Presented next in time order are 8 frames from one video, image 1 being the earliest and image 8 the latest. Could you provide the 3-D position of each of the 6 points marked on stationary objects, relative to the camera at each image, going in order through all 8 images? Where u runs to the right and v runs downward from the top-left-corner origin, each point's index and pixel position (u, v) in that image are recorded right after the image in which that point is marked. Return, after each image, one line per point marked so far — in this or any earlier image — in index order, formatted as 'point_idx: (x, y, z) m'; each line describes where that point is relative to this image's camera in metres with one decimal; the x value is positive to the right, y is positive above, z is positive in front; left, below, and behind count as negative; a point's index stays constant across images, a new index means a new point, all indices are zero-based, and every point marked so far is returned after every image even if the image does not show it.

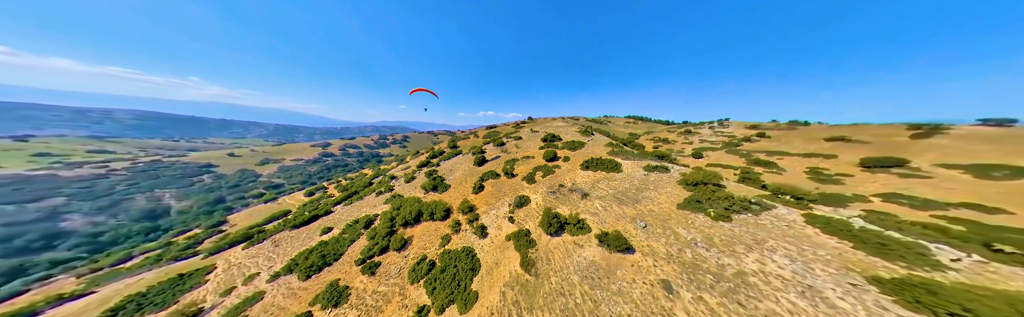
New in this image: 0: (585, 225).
0: (+8.3, -7.6, +15.6) m
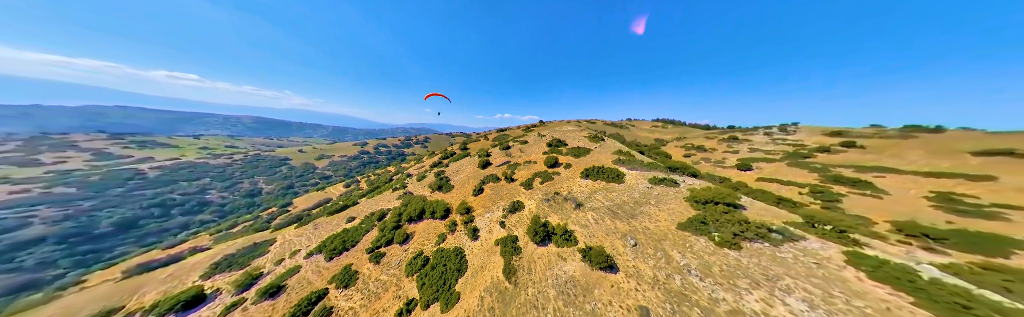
0: (+6.6, -8.6, +15.0) m
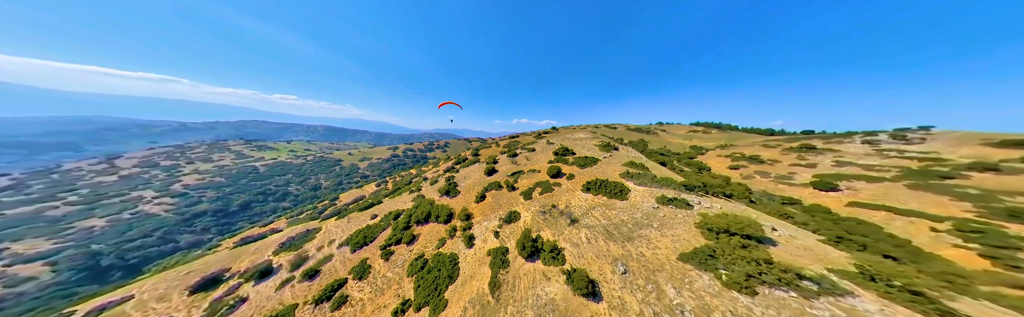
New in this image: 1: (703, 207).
0: (+5.0, -10.2, +14.4) m
1: (+22.0, -5.7, +15.6) m
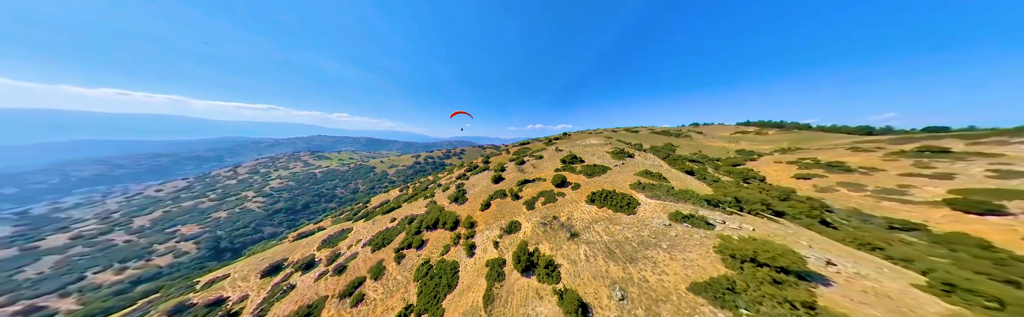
0: (+4.3, -11.5, +13.7) m
1: (+21.2, -6.9, +13.3) m
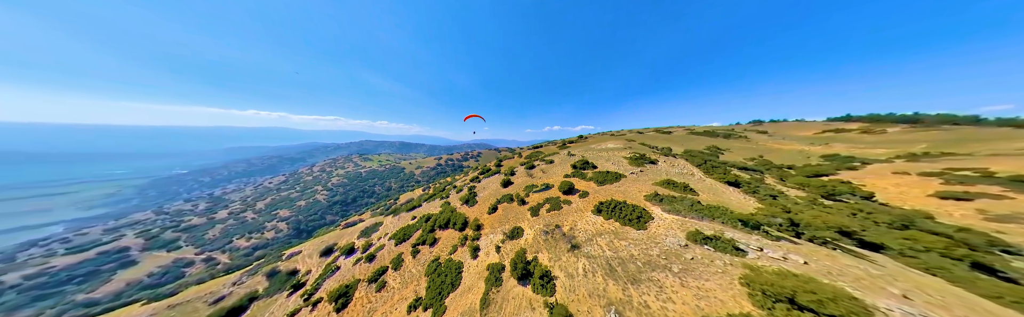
0: (+3.7, -12.4, +13.4) m
1: (+20.6, -8.0, +11.0) m
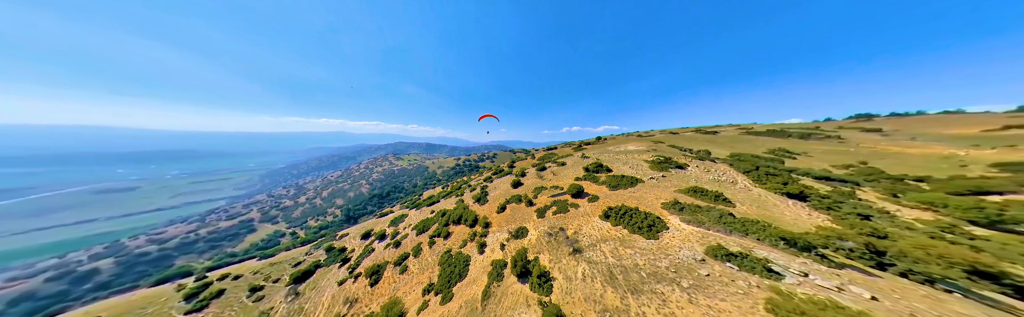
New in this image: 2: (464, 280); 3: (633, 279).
0: (+3.5, -12.5, +13.5) m
1: (+20.0, -8.4, +9.2) m
2: (-6.9, -17.5, +19.8) m
3: (+10.5, -10.3, +11.7) m
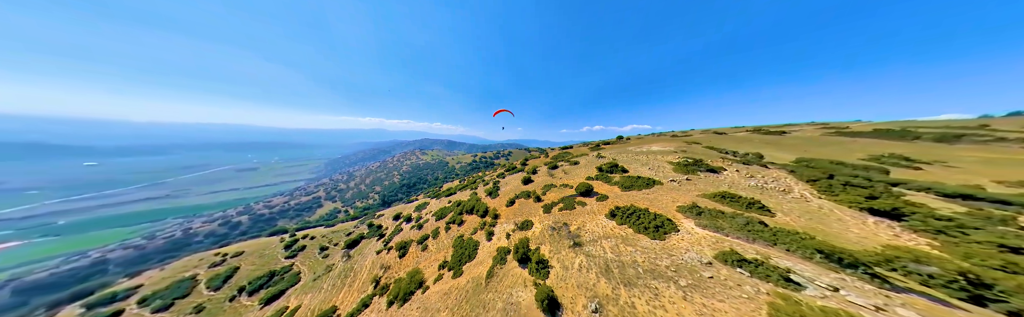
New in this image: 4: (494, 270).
0: (+3.4, -12.0, +14.5) m
1: (+19.4, -8.4, +8.2) m
2: (-6.3, -16.6, +22.0) m
3: (+10.2, -10.0, +11.8) m
4: (-2.5, -14.5, +17.8) m
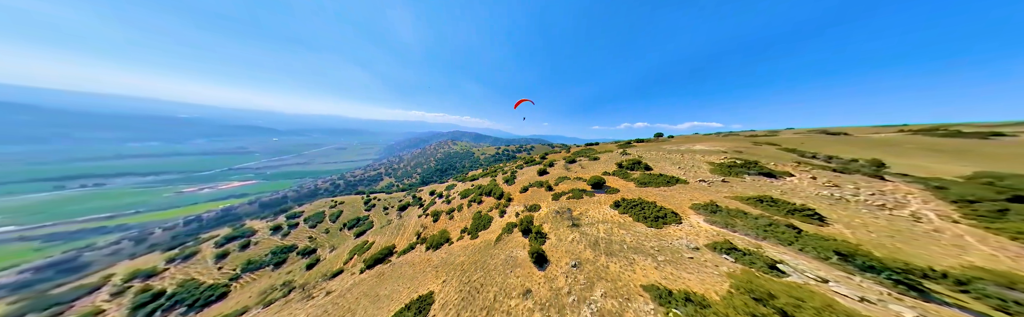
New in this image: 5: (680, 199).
0: (+3.8, -10.4, +17.2) m
1: (+18.6, -7.8, +8.2) m
2: (-4.7, -14.3, +26.5) m
3: (+10.1, -8.8, +13.4) m
4: (-1.6, -12.5, +21.6) m
5: (+23.9, -5.4, +19.0) m
